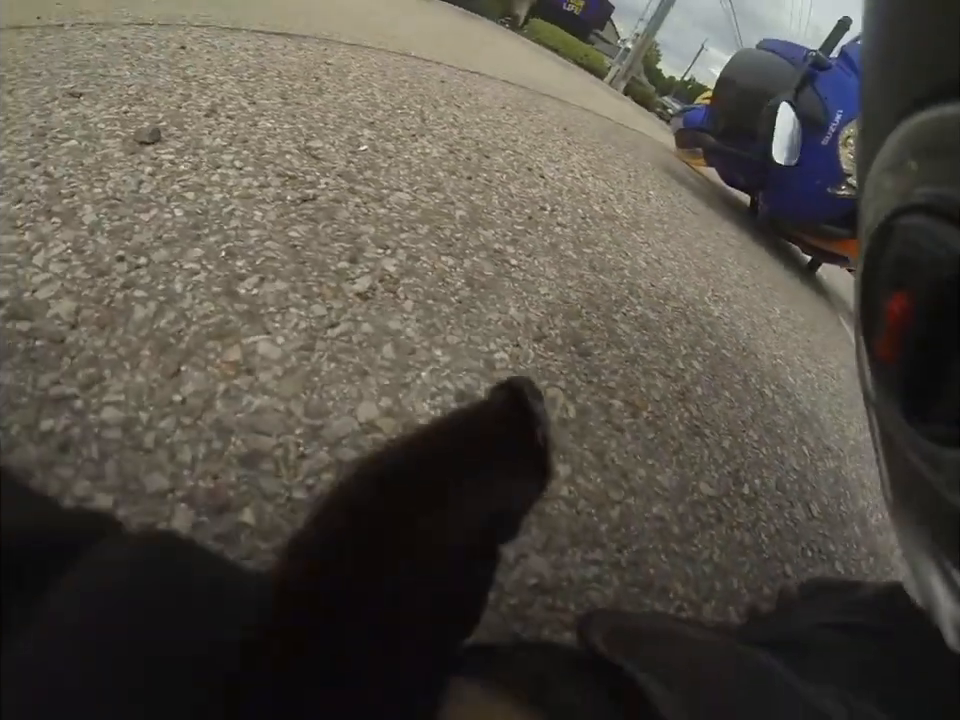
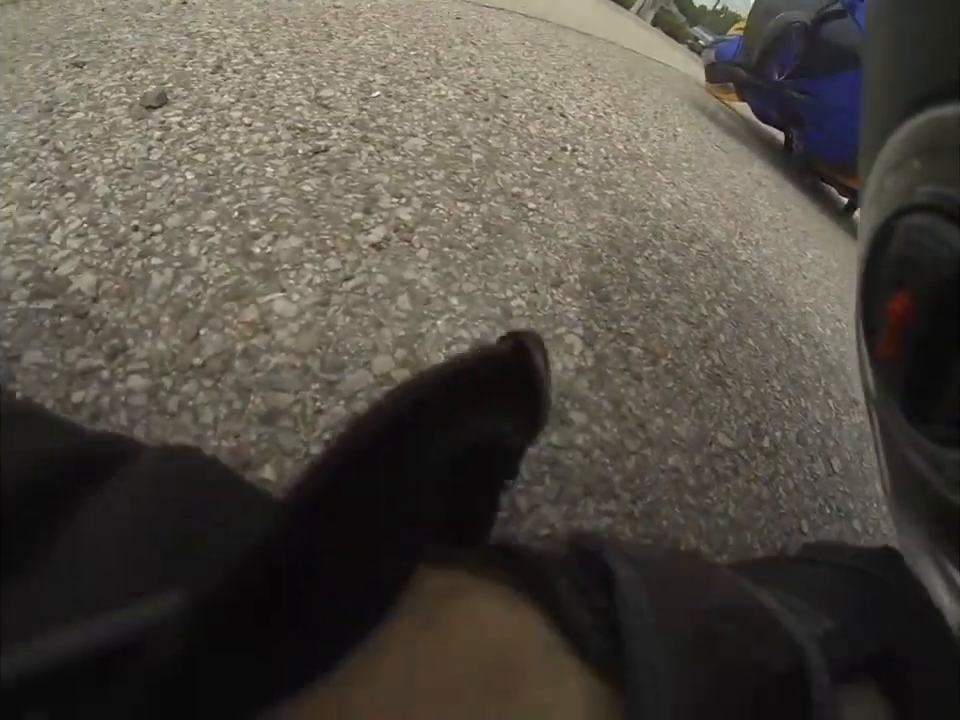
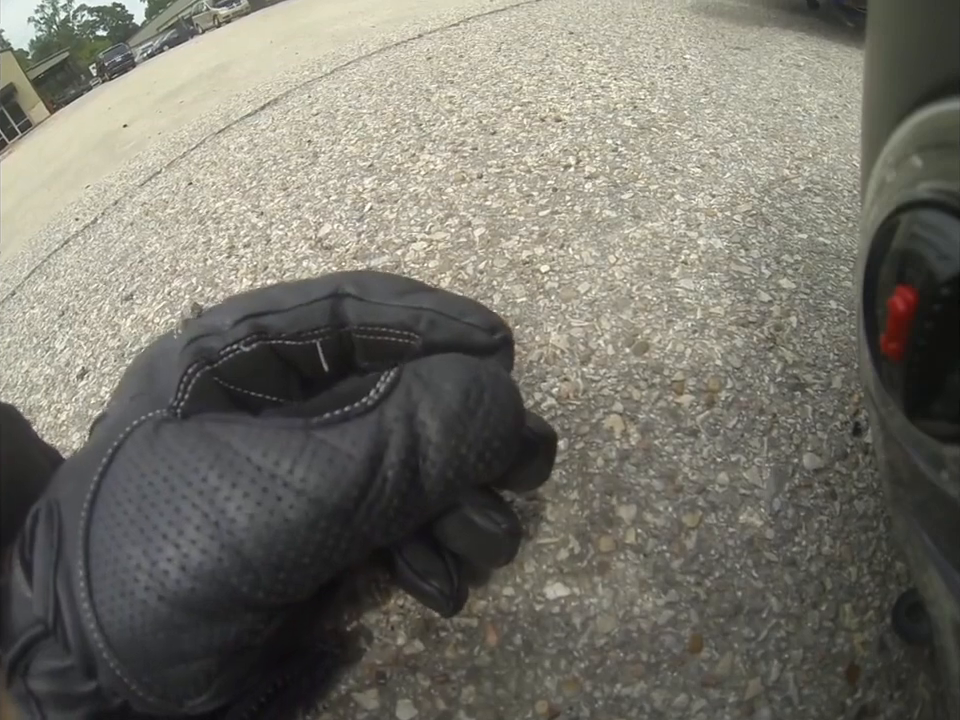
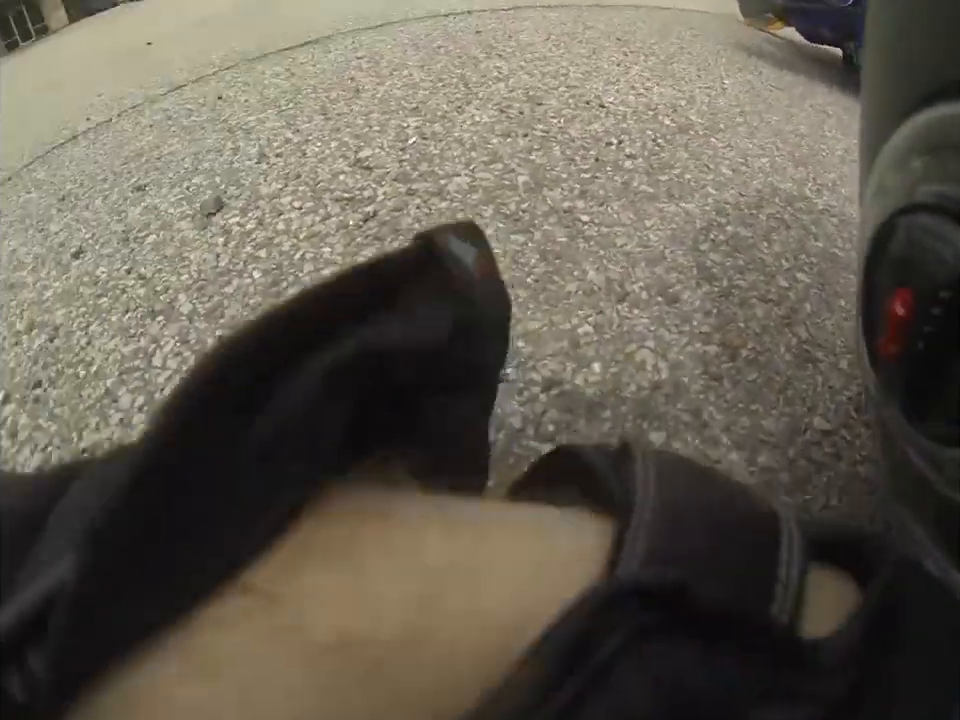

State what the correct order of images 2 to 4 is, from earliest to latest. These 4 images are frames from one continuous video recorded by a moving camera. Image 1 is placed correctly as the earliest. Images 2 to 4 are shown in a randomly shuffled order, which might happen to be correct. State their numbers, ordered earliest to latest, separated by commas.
2, 4, 3
